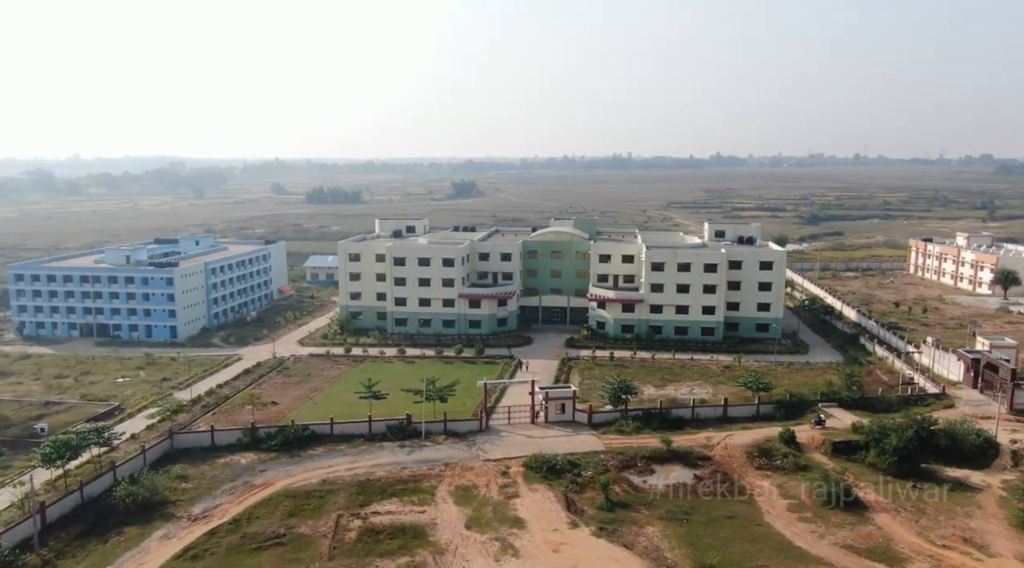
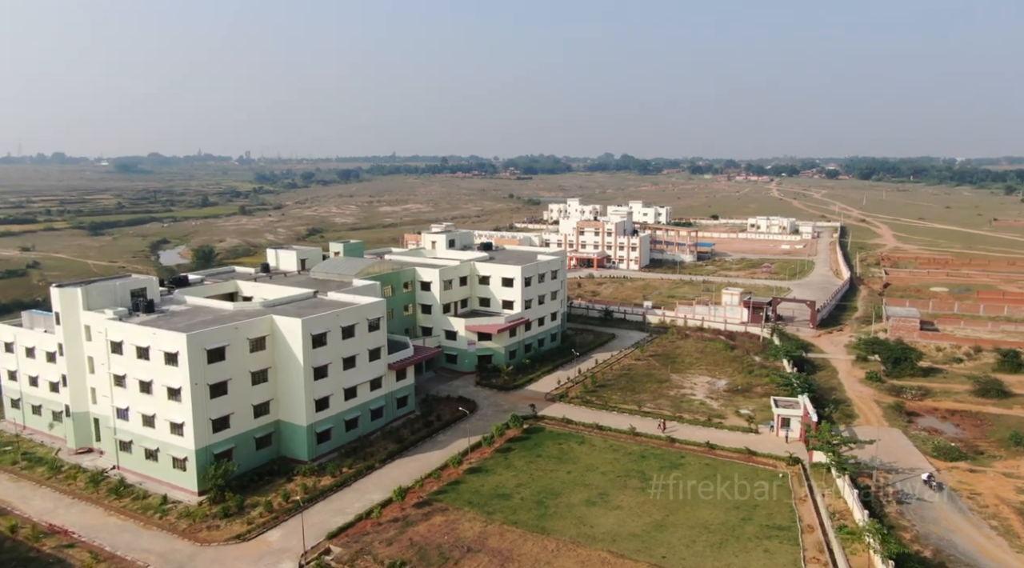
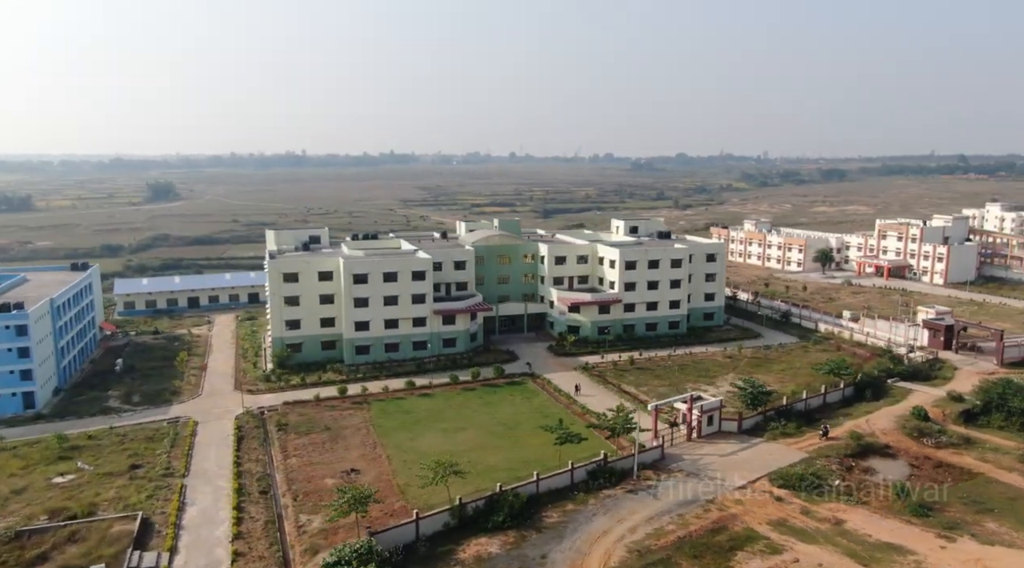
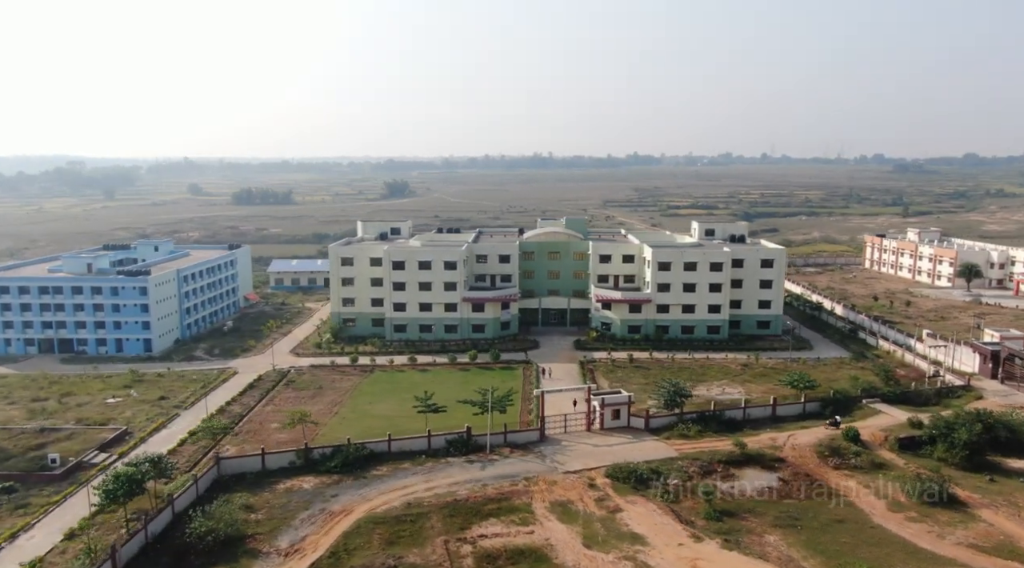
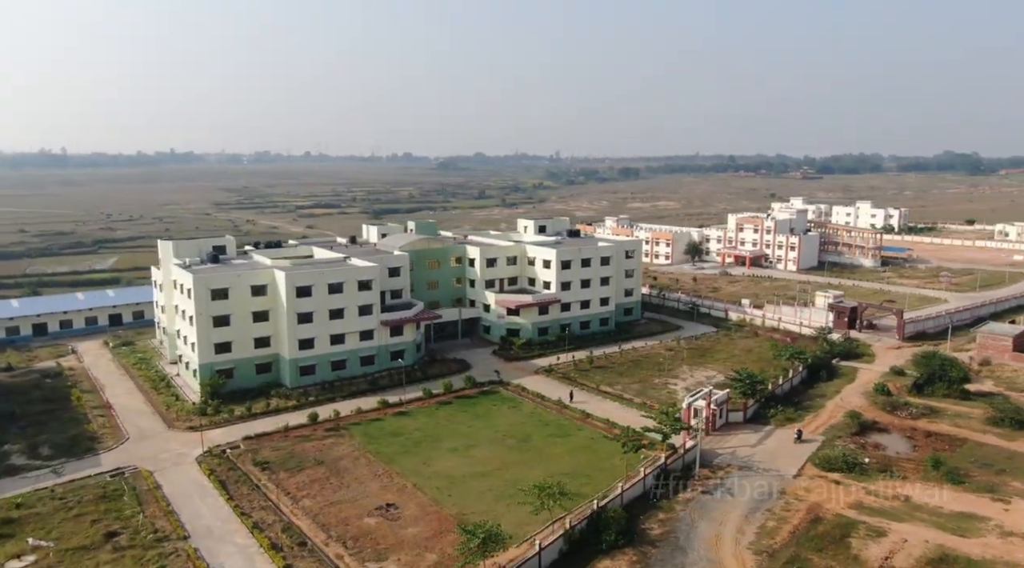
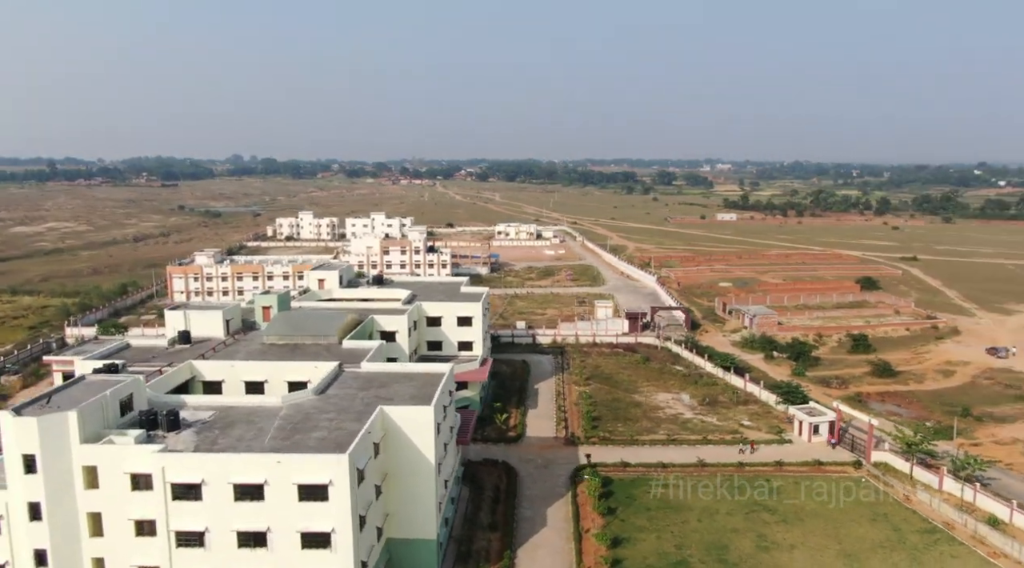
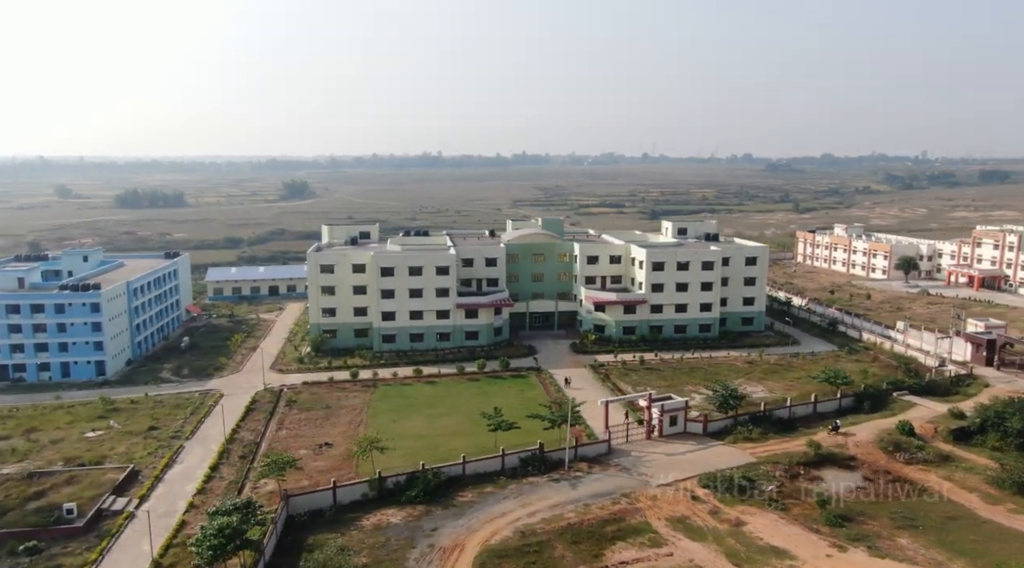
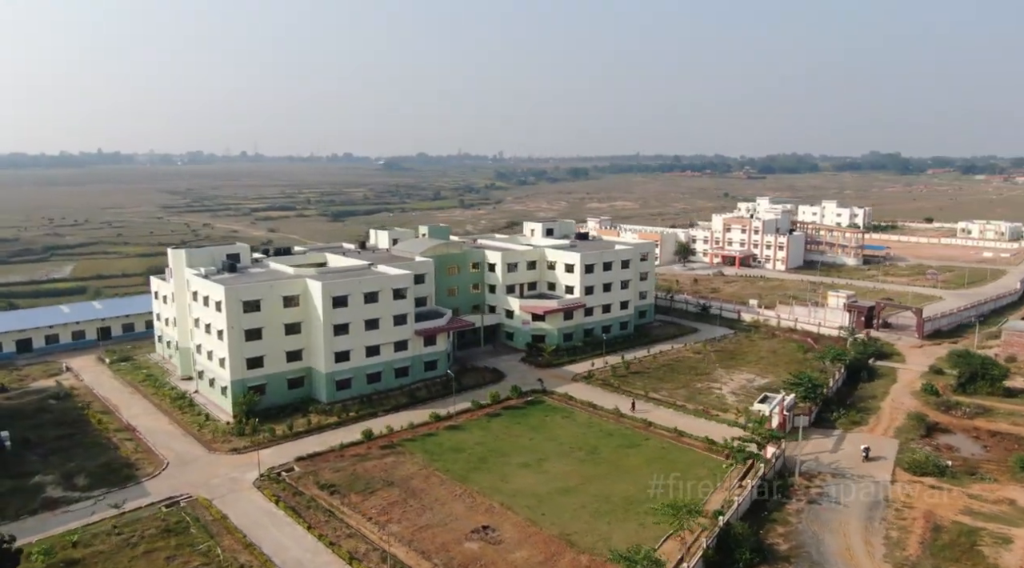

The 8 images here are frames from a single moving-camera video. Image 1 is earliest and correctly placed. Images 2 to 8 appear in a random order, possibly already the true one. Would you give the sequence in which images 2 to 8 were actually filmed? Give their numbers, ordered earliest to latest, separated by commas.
4, 7, 3, 5, 8, 2, 6
